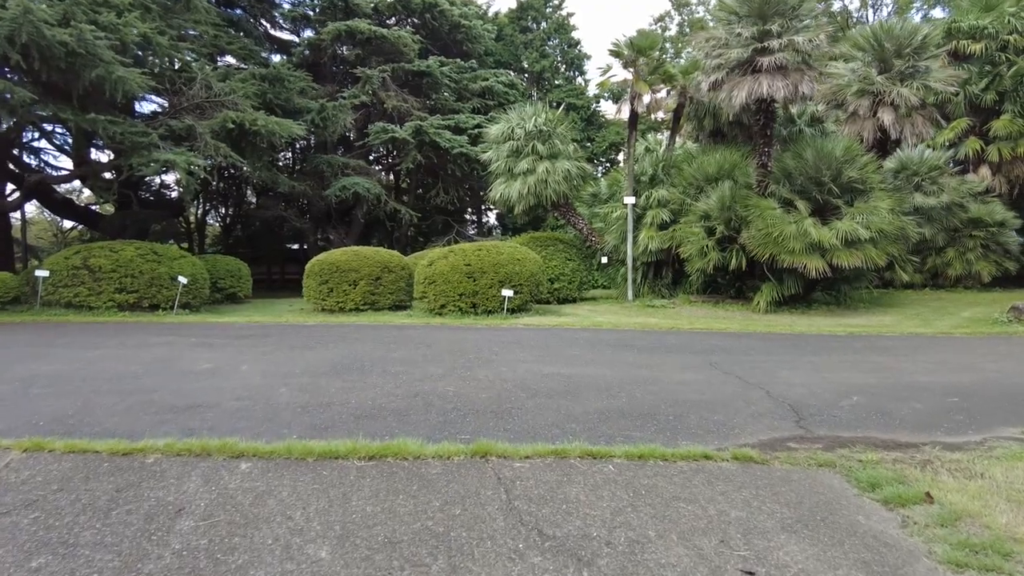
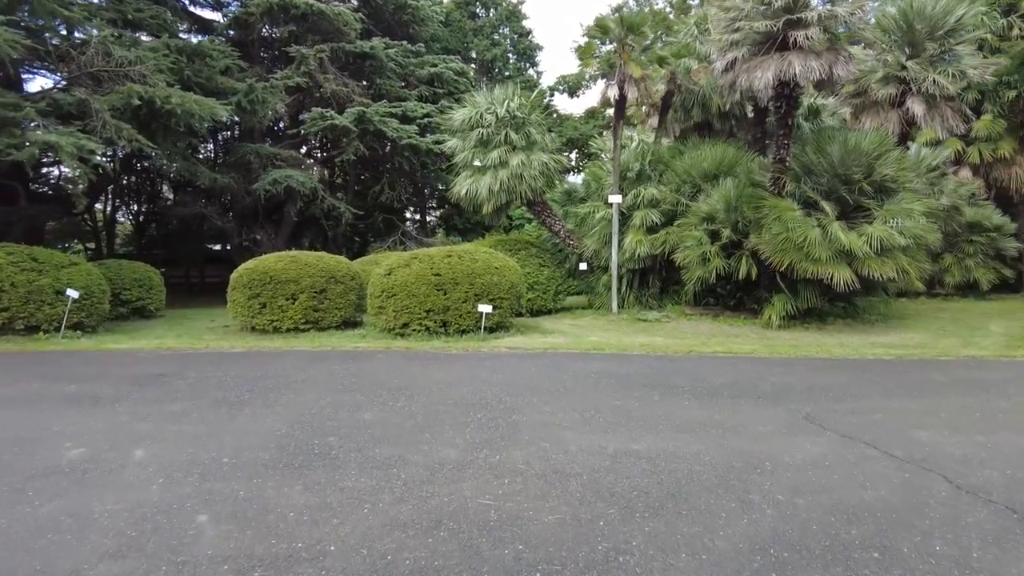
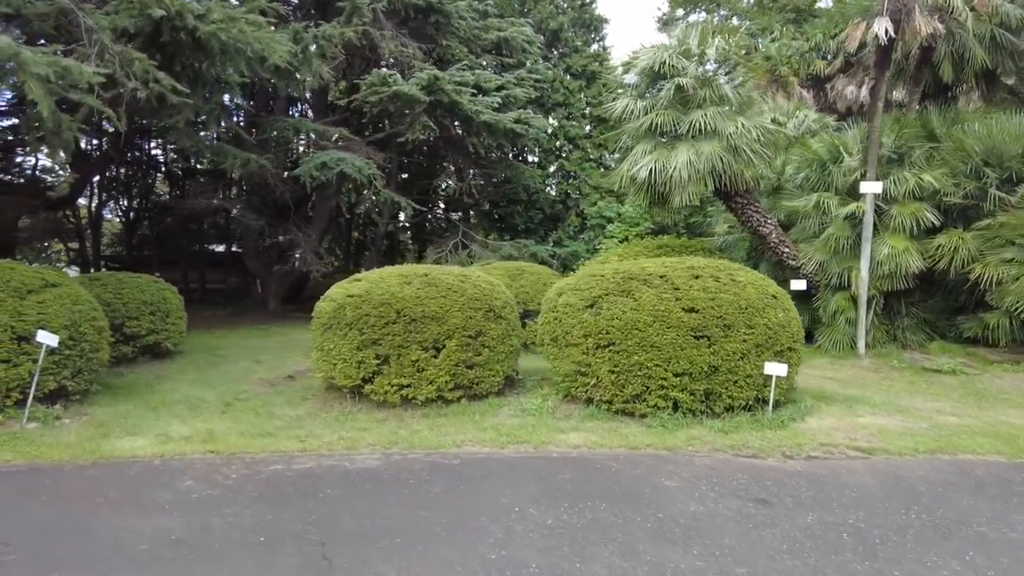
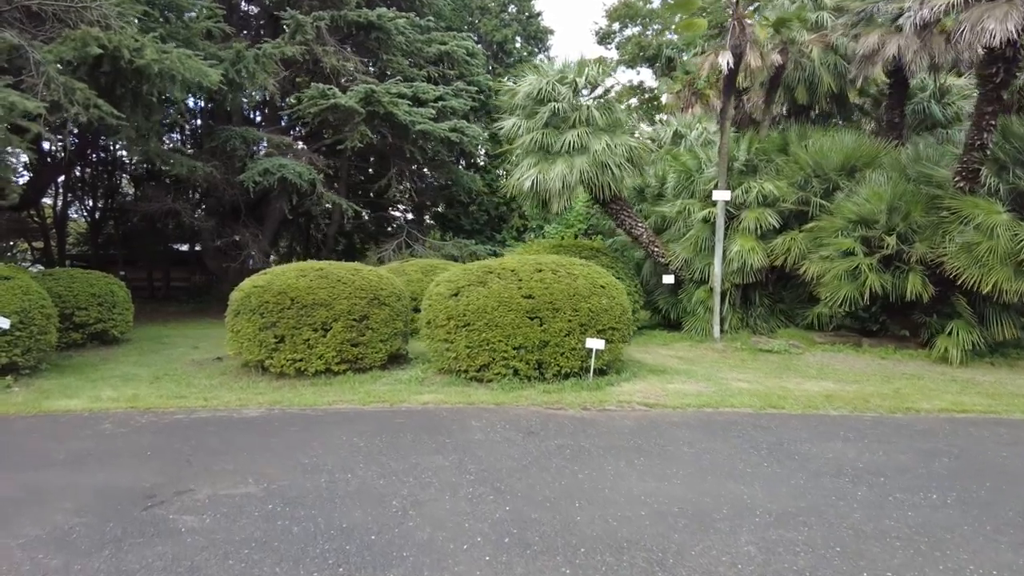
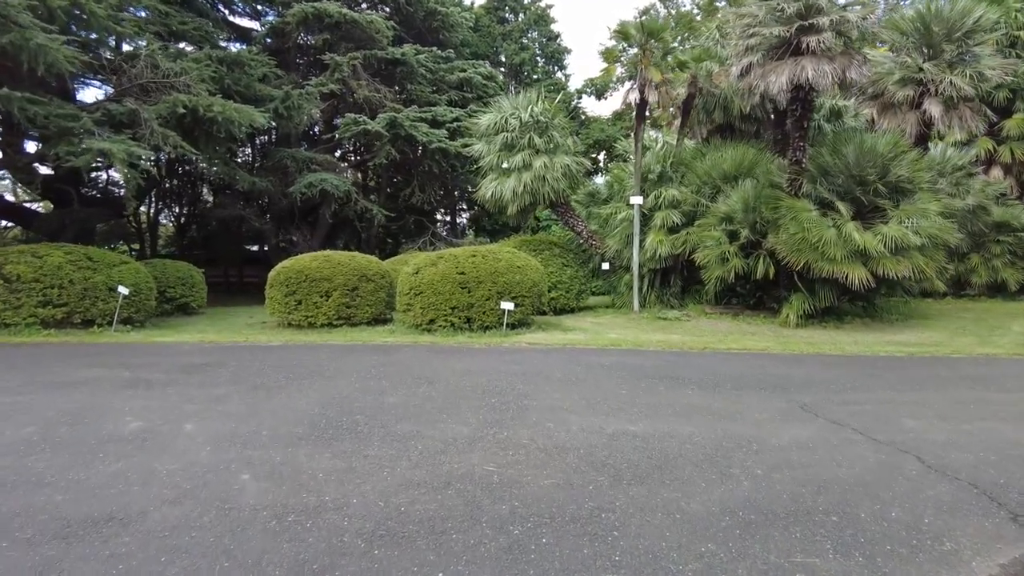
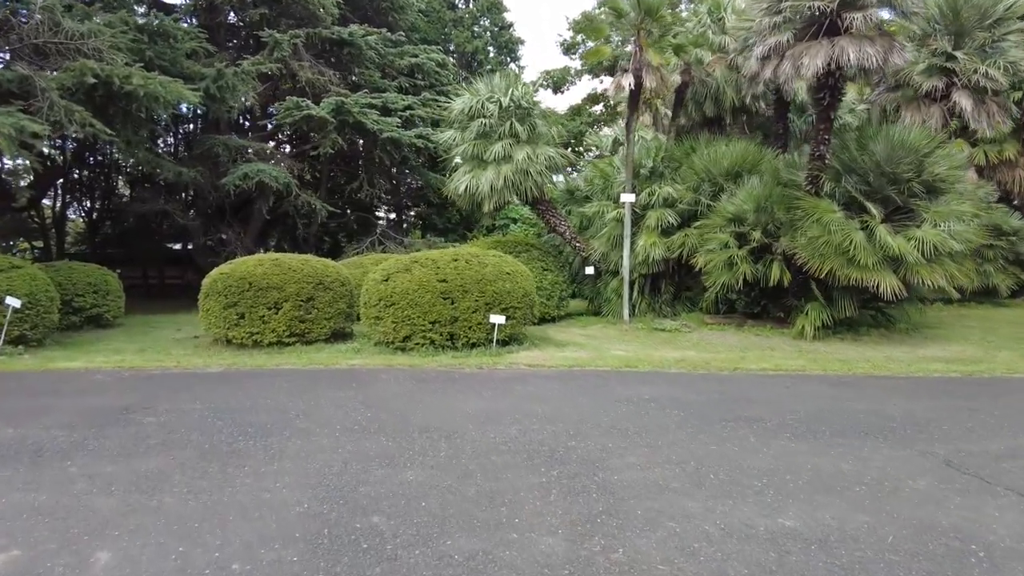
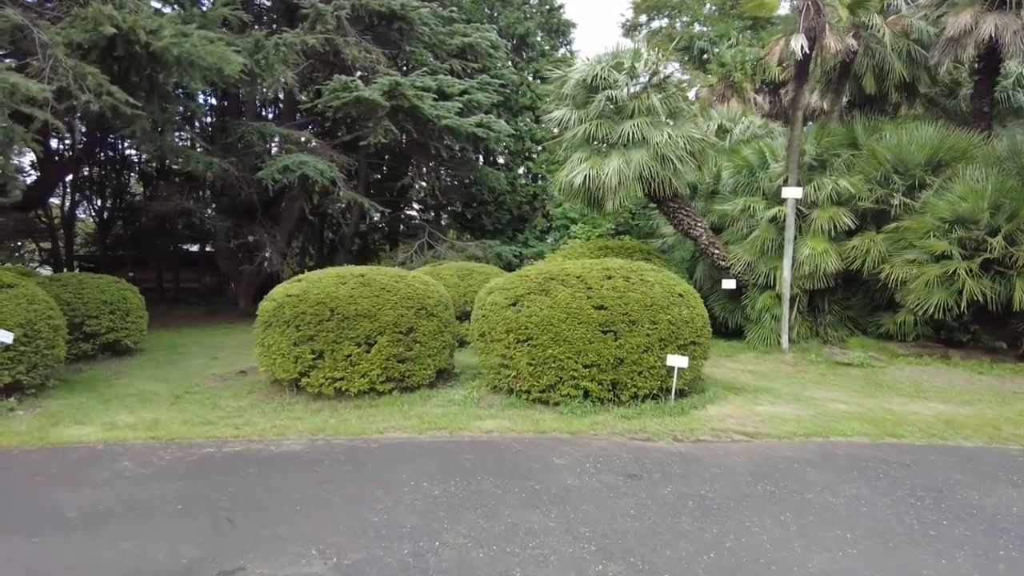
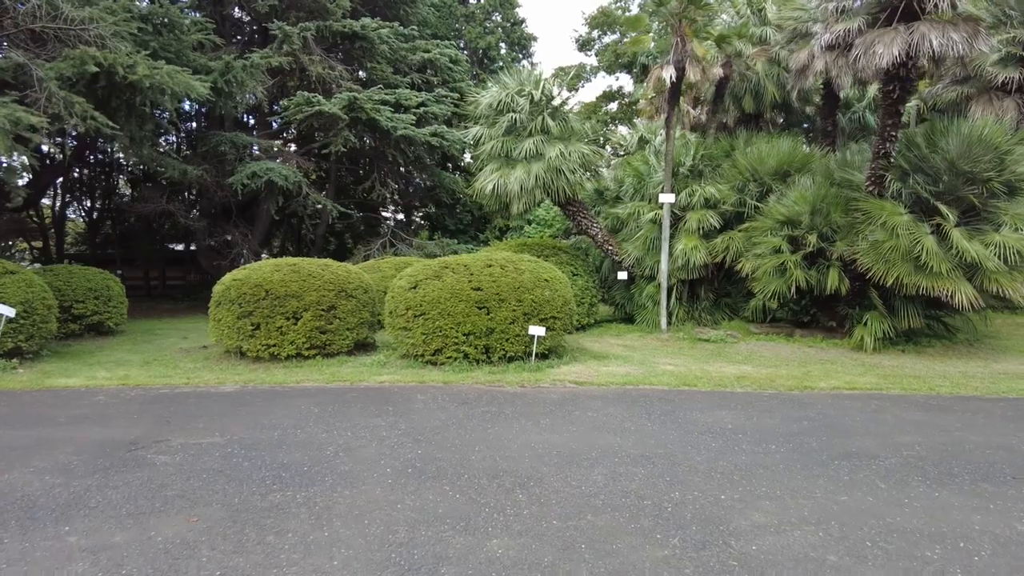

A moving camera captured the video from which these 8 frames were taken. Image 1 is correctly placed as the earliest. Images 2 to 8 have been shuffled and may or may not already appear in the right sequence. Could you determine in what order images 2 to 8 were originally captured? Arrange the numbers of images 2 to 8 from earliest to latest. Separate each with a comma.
5, 2, 6, 8, 4, 7, 3
